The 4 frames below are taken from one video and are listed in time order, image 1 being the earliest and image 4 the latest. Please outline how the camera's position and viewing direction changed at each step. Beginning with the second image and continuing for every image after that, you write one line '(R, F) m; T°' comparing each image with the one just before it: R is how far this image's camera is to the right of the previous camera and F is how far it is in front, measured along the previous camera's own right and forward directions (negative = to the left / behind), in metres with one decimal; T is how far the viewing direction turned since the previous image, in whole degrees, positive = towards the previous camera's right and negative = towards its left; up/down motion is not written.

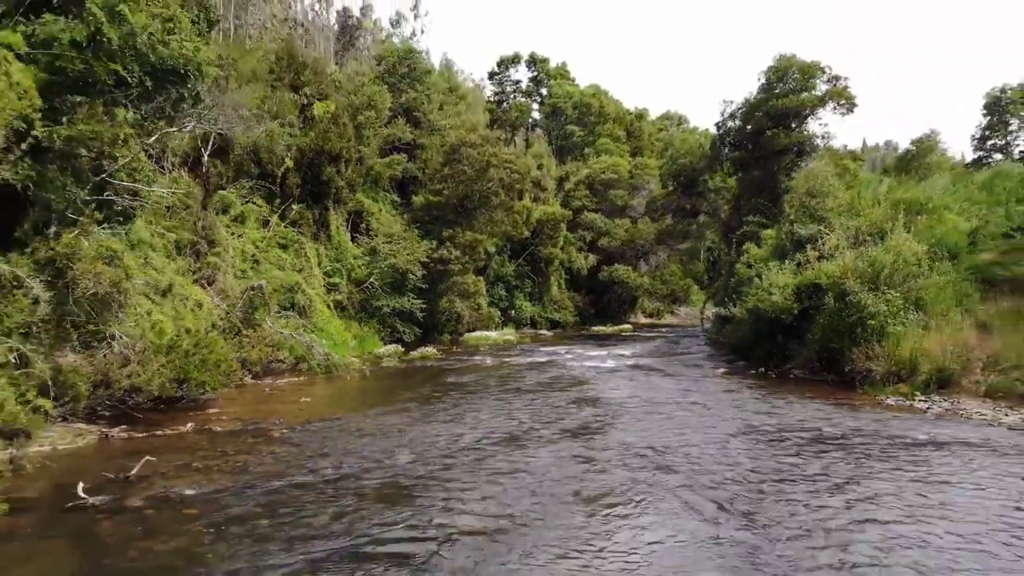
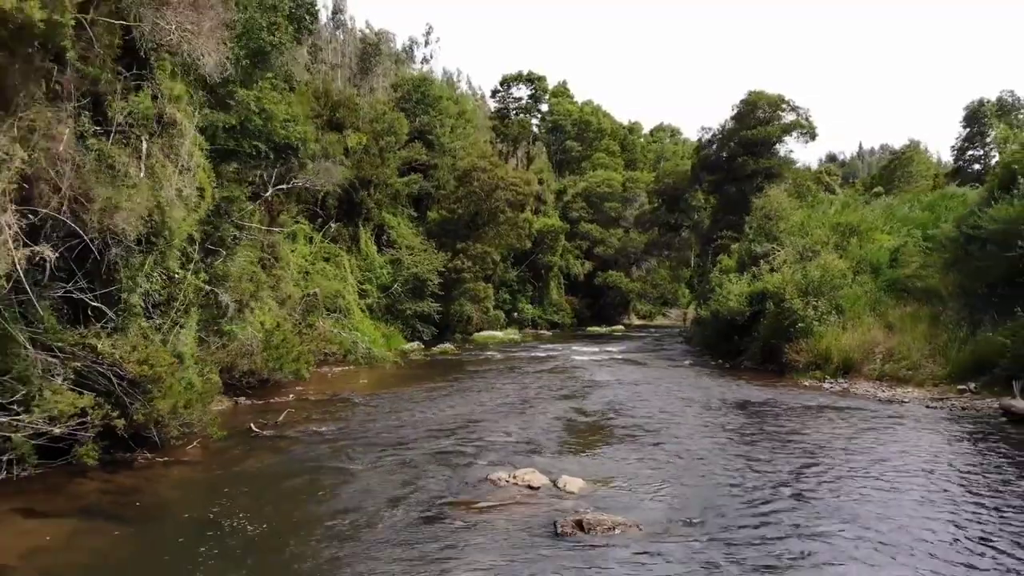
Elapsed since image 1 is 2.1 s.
(-0.5, -5.1) m; 0°
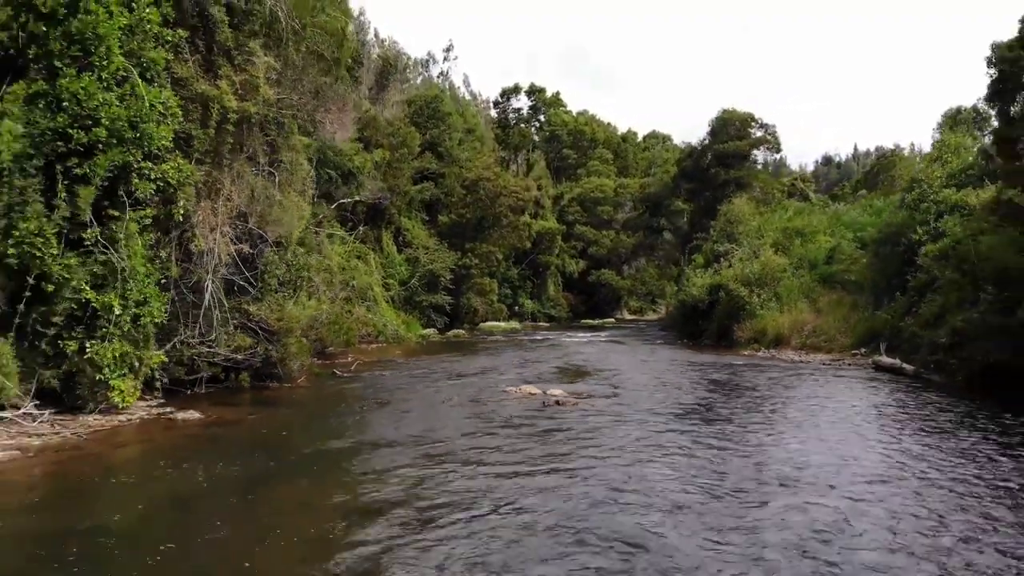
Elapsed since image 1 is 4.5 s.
(-0.3, -5.8) m; 0°
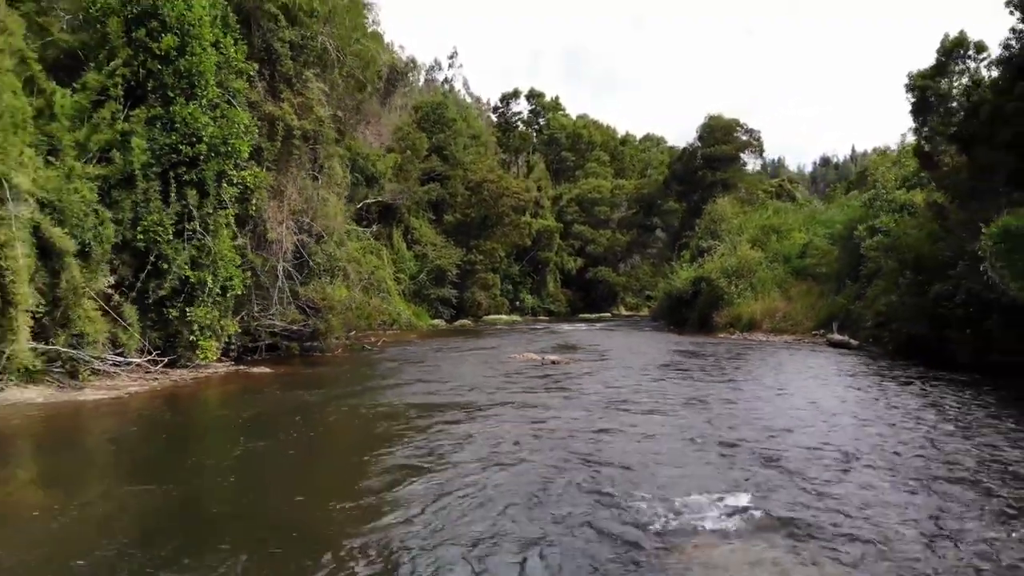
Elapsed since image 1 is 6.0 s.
(-0.3, -3.4) m; 0°
